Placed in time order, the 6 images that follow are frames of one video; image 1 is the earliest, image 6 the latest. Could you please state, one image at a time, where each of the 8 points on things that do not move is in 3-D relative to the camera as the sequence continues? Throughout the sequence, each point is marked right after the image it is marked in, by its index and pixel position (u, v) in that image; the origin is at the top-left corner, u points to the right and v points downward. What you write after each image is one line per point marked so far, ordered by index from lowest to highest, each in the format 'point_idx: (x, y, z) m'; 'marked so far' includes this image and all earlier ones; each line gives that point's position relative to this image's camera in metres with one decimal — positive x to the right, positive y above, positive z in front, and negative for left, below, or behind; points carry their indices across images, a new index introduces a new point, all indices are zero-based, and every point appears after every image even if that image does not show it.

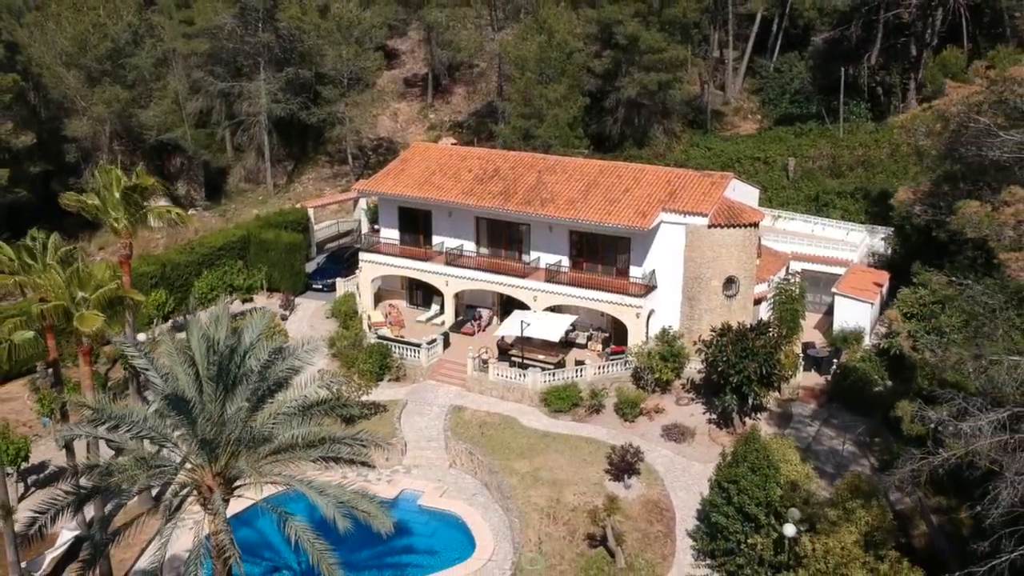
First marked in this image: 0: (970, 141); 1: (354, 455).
0: (+8.2, +2.6, +15.0) m
1: (-3.7, -3.9, +19.7) m
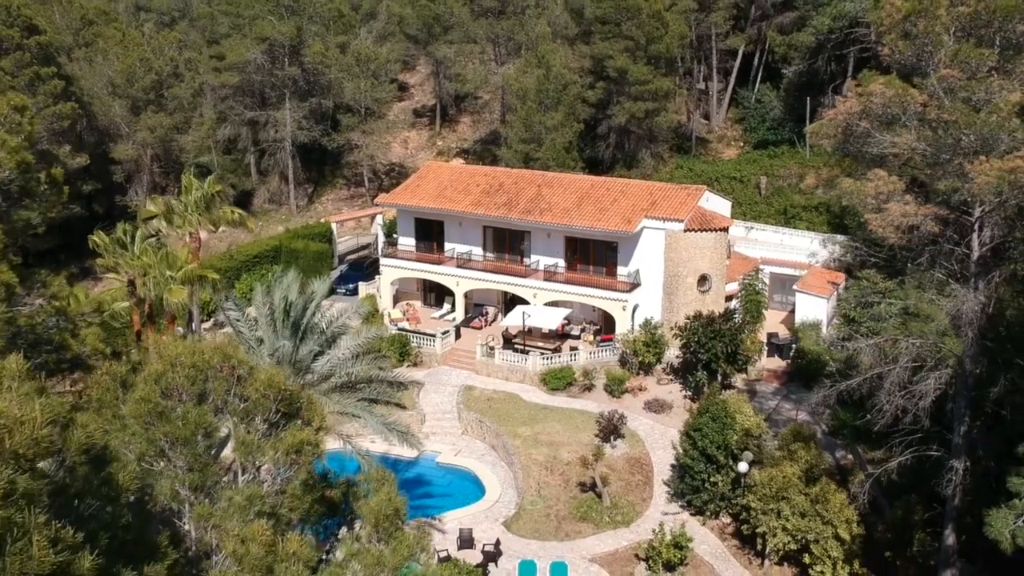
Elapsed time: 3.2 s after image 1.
0: (+8.3, +3.5, +20.3) m
1: (-3.6, -3.2, +24.8) m
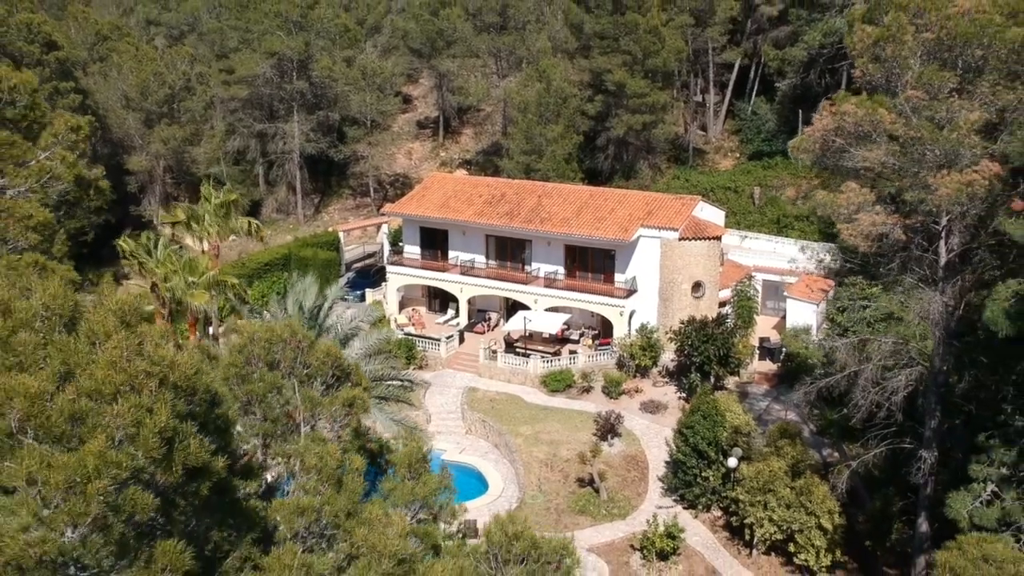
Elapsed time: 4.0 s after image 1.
0: (+8.4, +3.4, +21.9) m
1: (-3.5, -3.3, +26.3) m
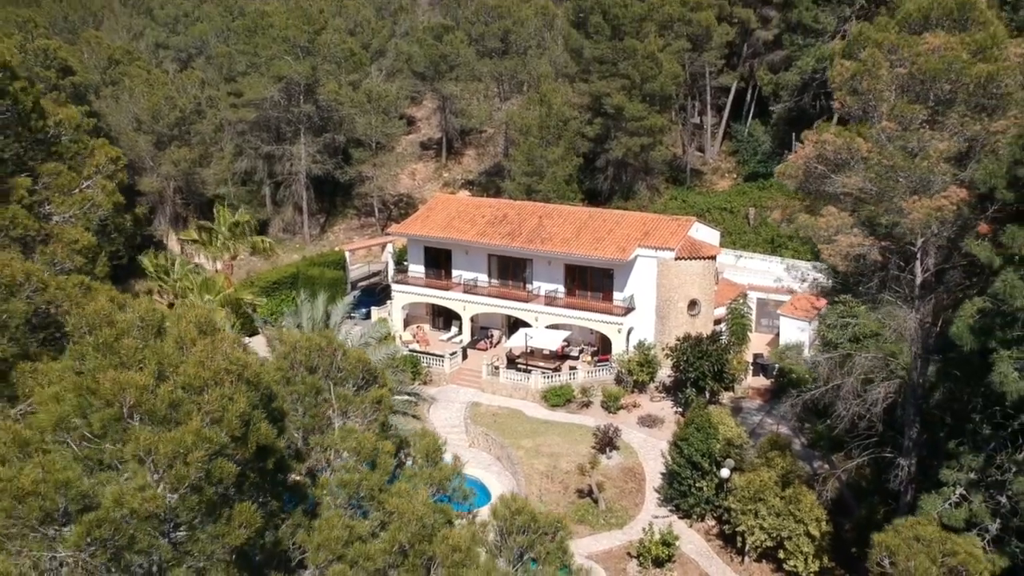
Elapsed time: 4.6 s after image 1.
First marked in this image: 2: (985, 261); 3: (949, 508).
0: (+8.4, +3.0, +23.3) m
1: (-3.5, -3.9, +27.6) m
2: (+10.4, +0.6, +18.5) m
3: (+9.6, -4.9, +18.6) m
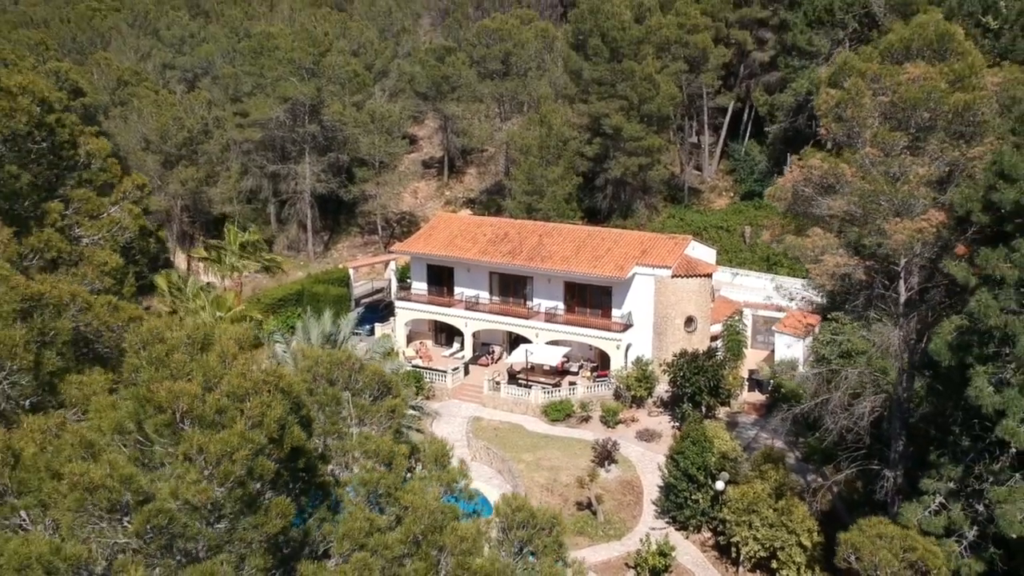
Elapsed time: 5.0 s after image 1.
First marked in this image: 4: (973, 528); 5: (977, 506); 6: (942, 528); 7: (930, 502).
0: (+8.5, +2.4, +24.4) m
1: (-3.5, -4.5, +28.5) m
2: (+10.5, +0.2, +19.5) m
3: (+9.6, -5.3, +19.4) m
4: (+10.3, -5.4, +18.8) m
5: (+10.6, -4.9, +19.0) m
6: (+9.8, -5.4, +19.0) m
7: (+9.9, -5.1, +19.8) m
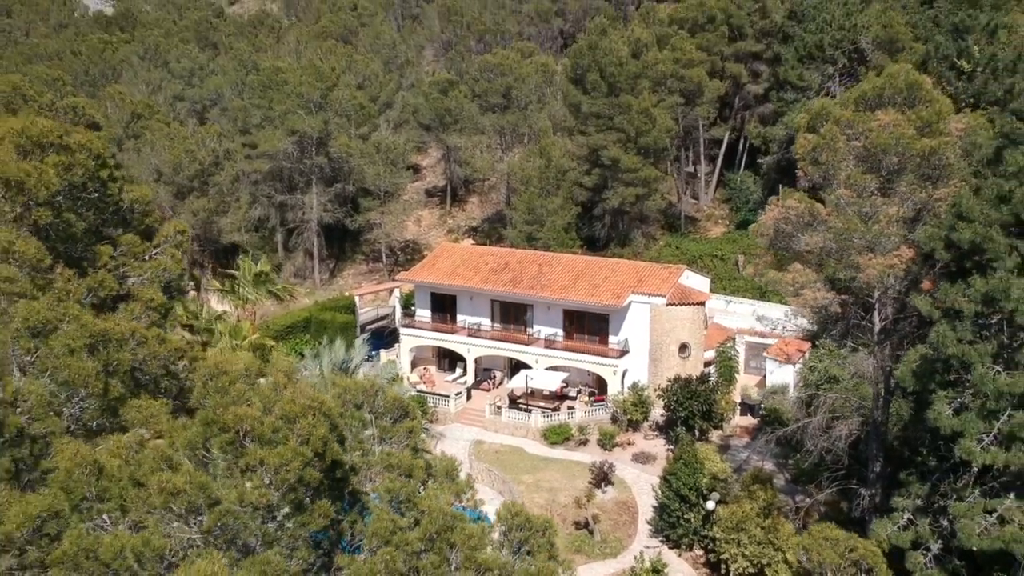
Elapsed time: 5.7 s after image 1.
0: (+8.5, +1.5, +26.2) m
1: (-3.4, -5.6, +30.1) m
2: (+10.5, -0.6, +21.2) m
3: (+9.7, -6.1, +21.0) m
4: (+10.3, -6.2, +20.4) m
5: (+10.6, -5.7, +20.6) m
6: (+9.8, -6.2, +20.6) m
7: (+9.9, -5.9, +21.4) m
